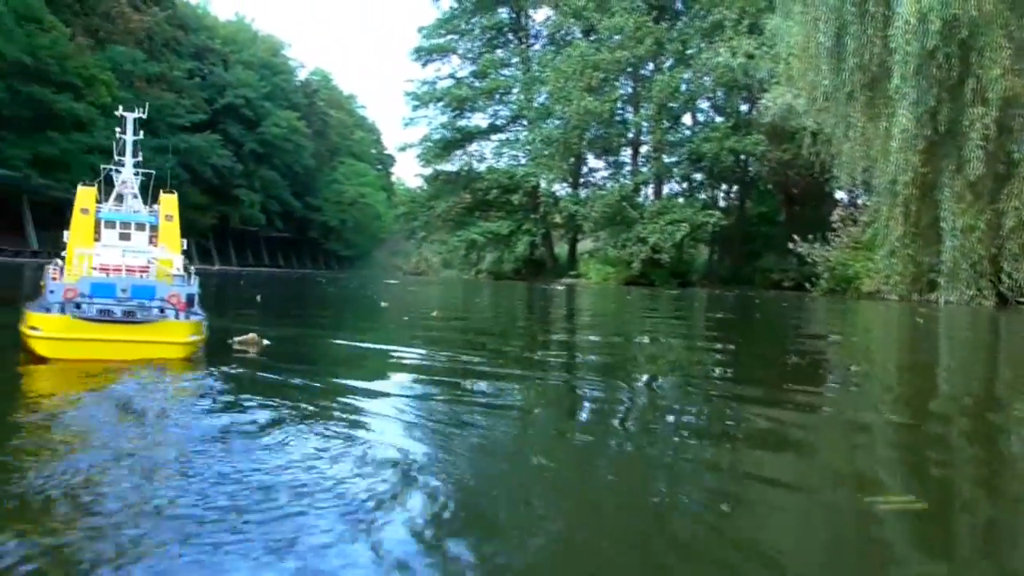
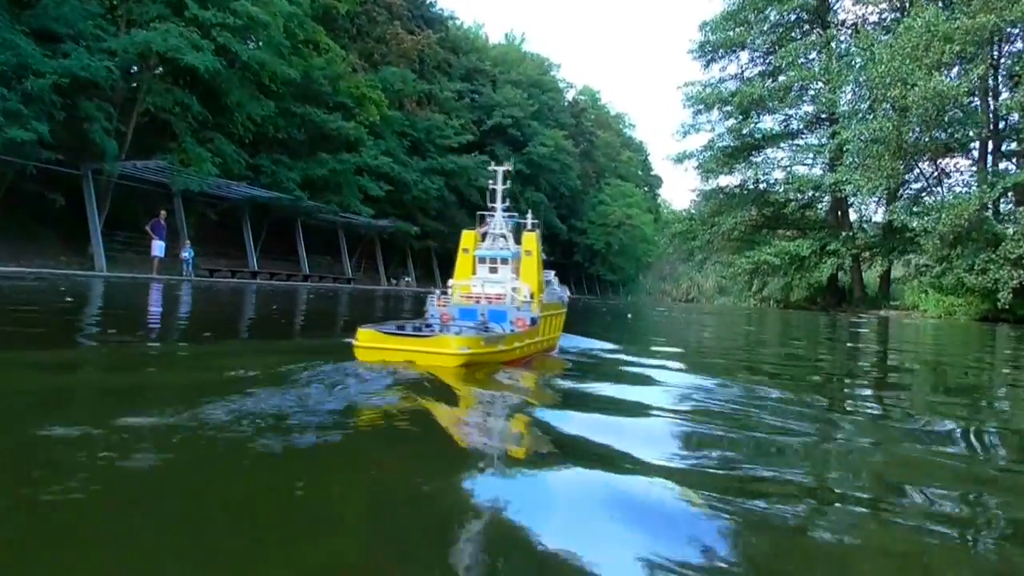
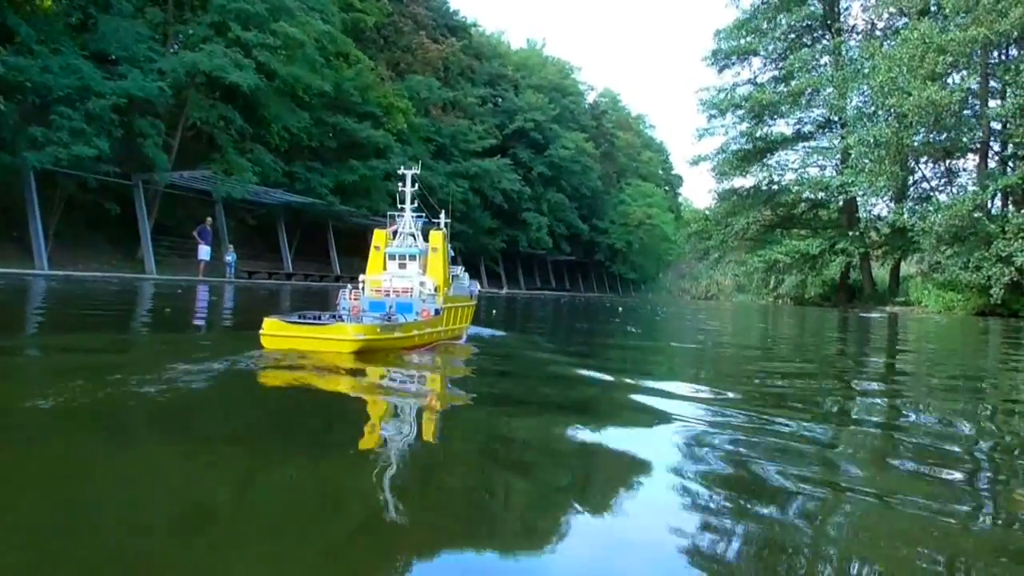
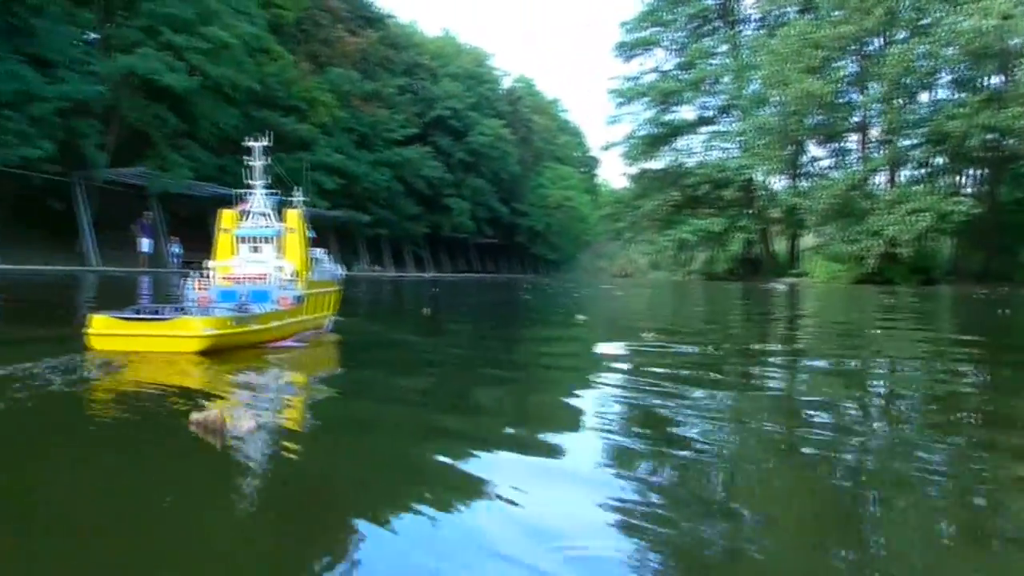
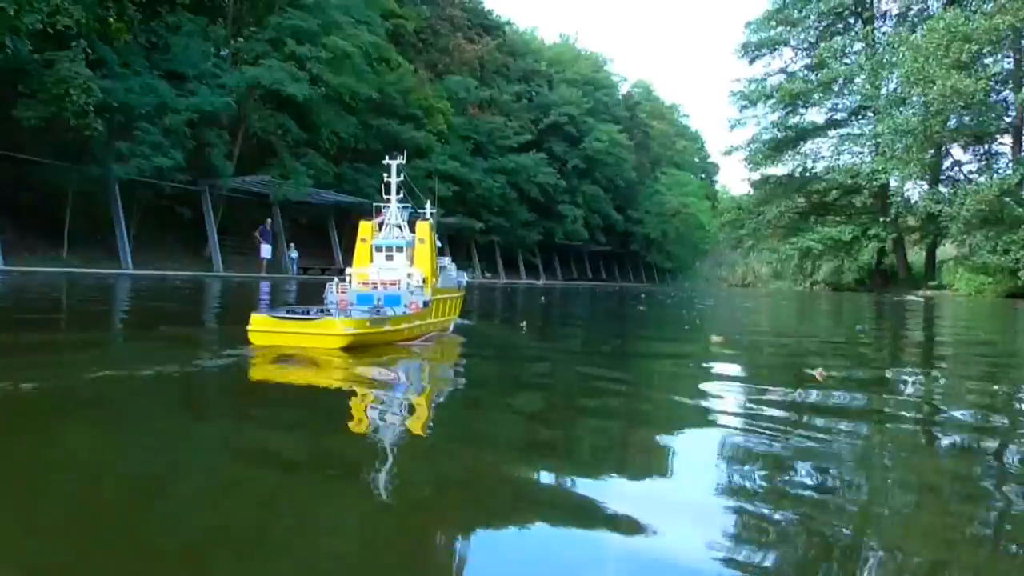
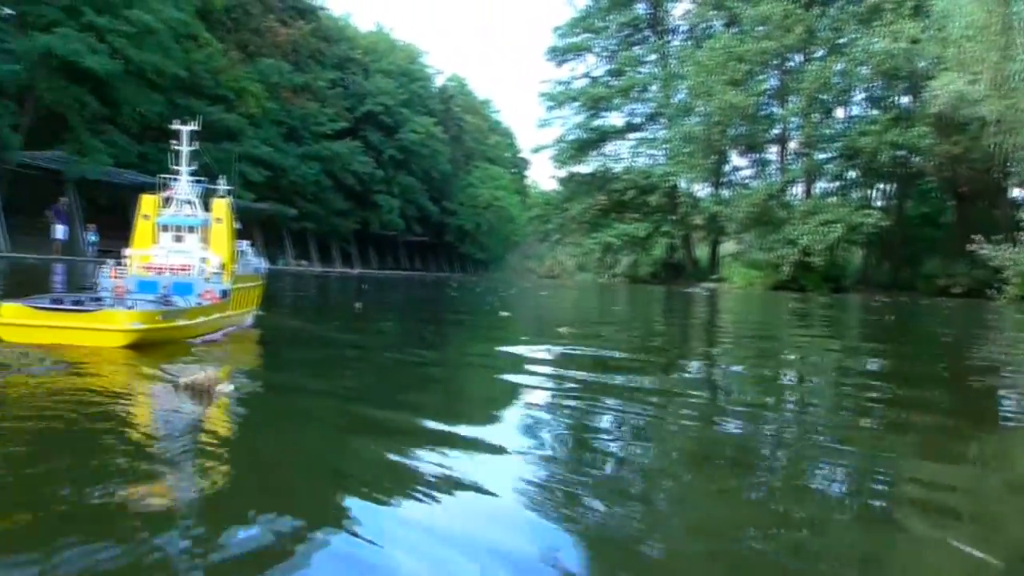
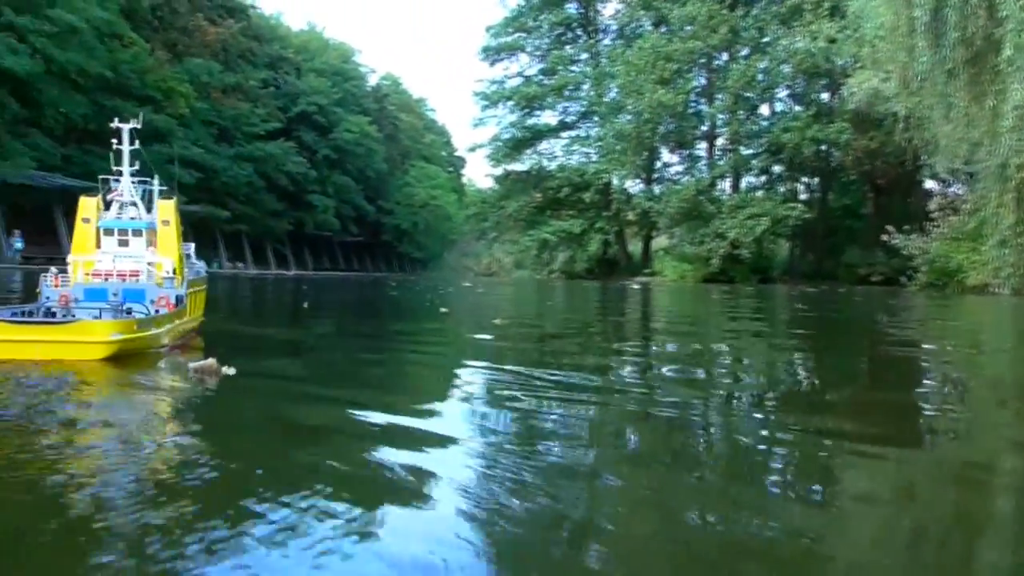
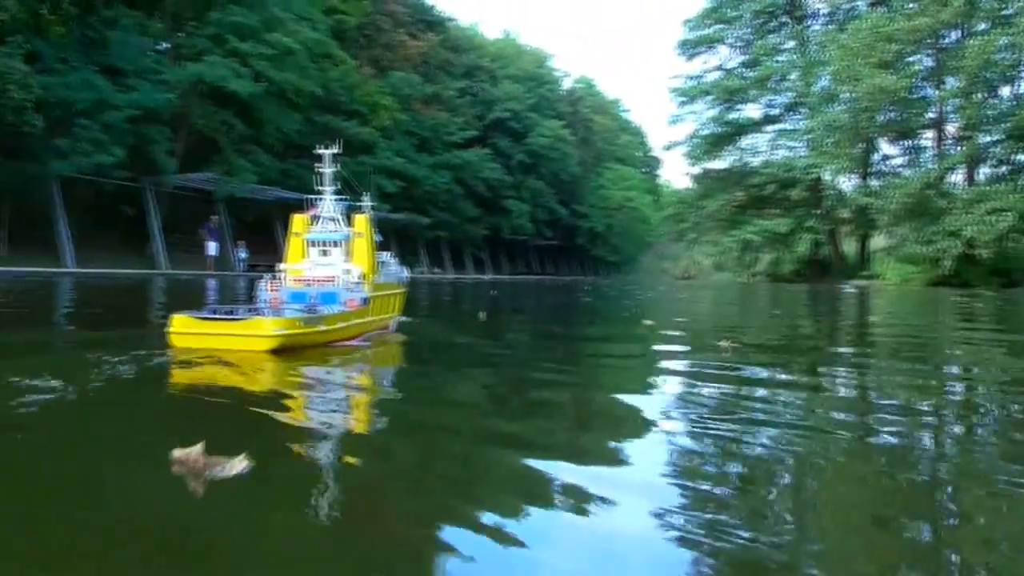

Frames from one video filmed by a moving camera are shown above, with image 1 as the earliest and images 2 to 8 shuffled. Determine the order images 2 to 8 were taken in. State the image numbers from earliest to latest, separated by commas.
7, 6, 4, 8, 5, 3, 2
